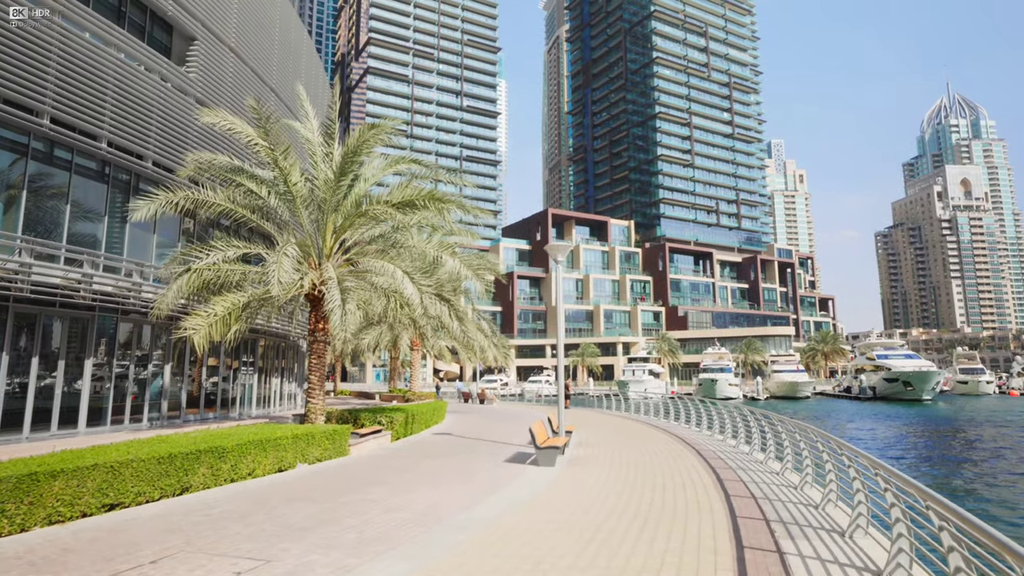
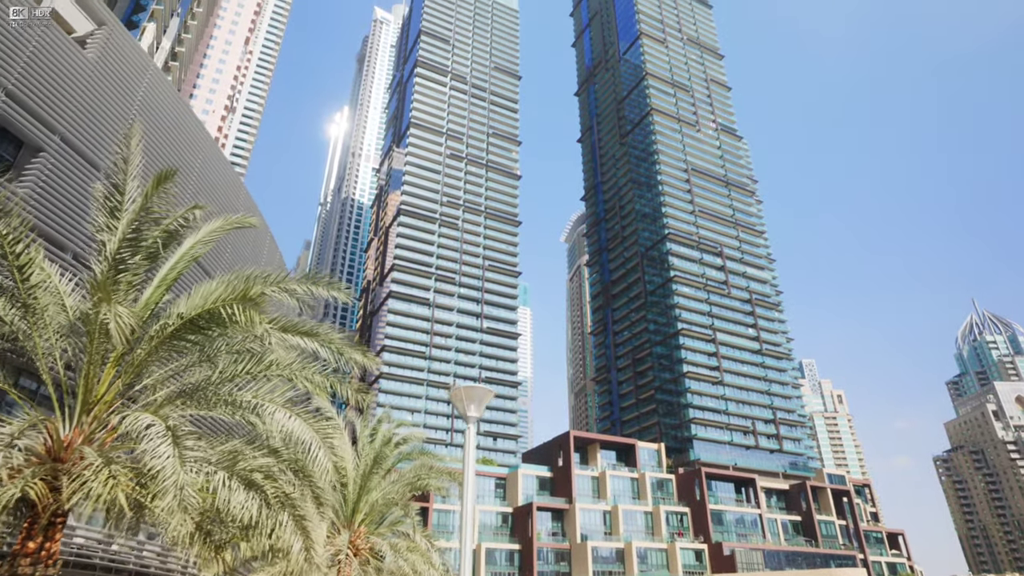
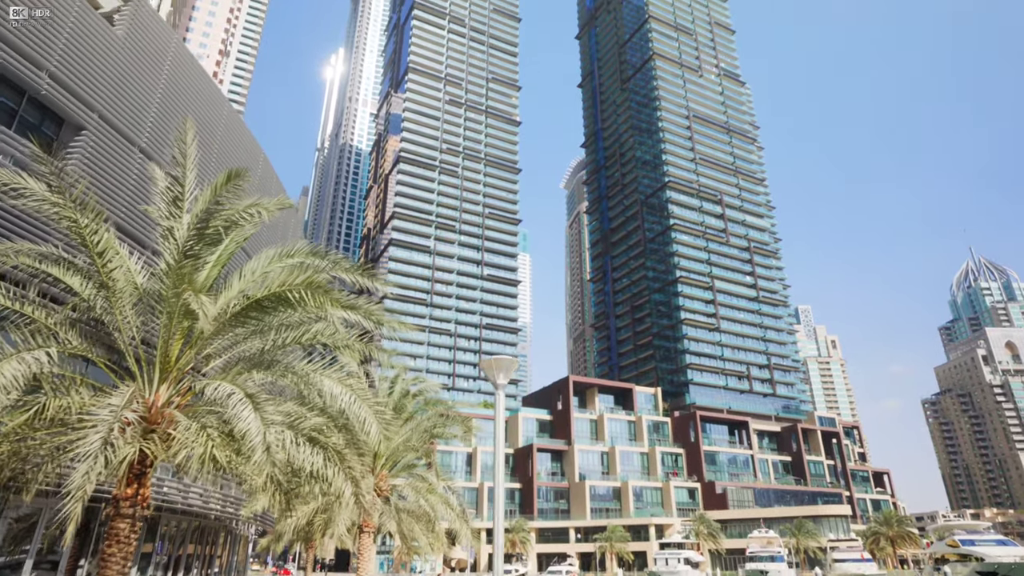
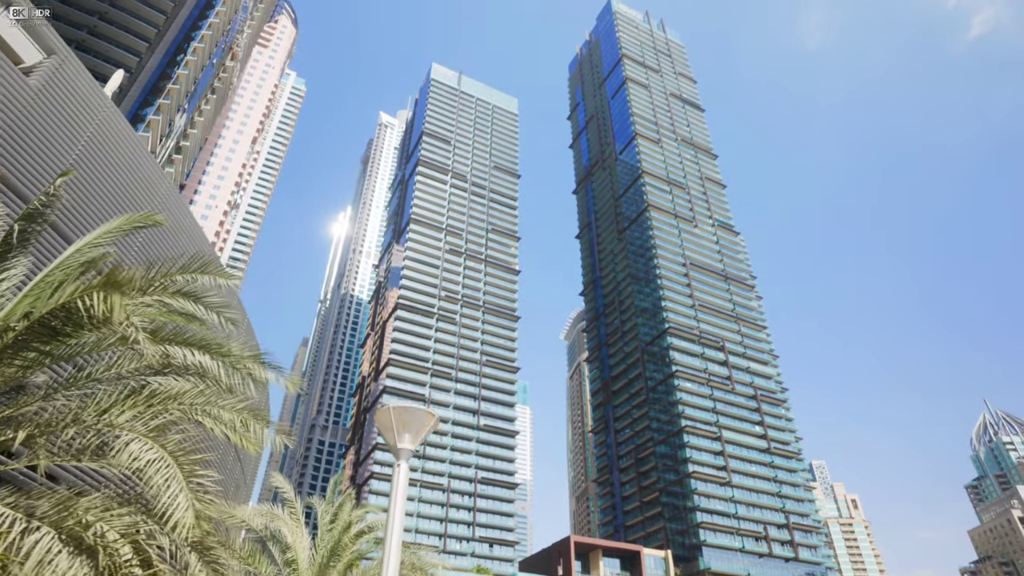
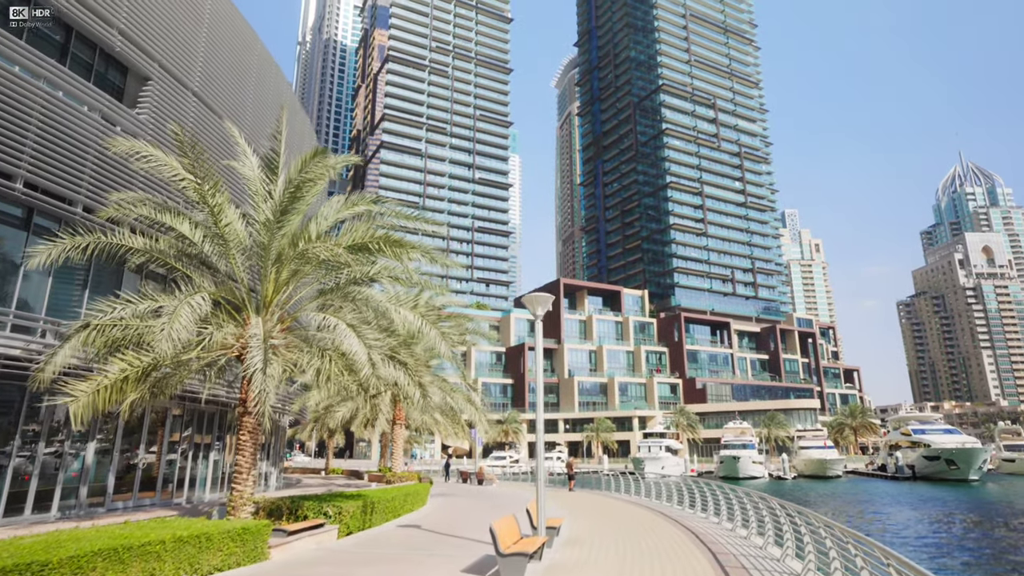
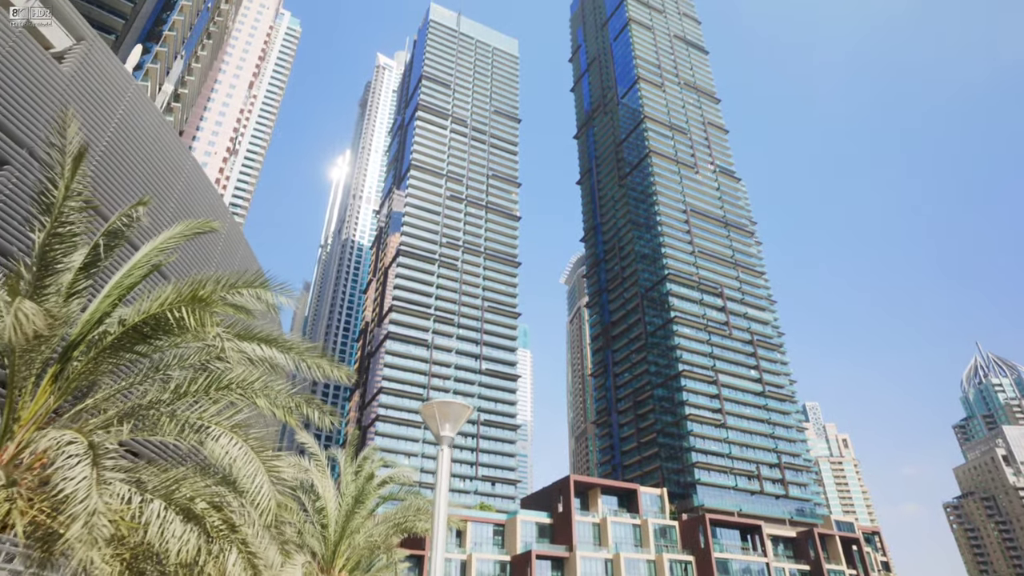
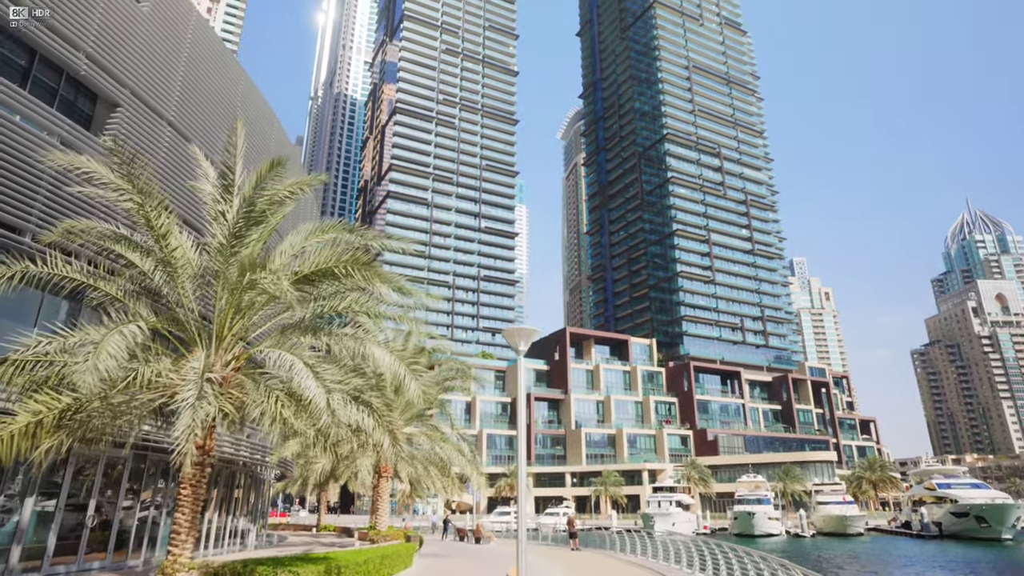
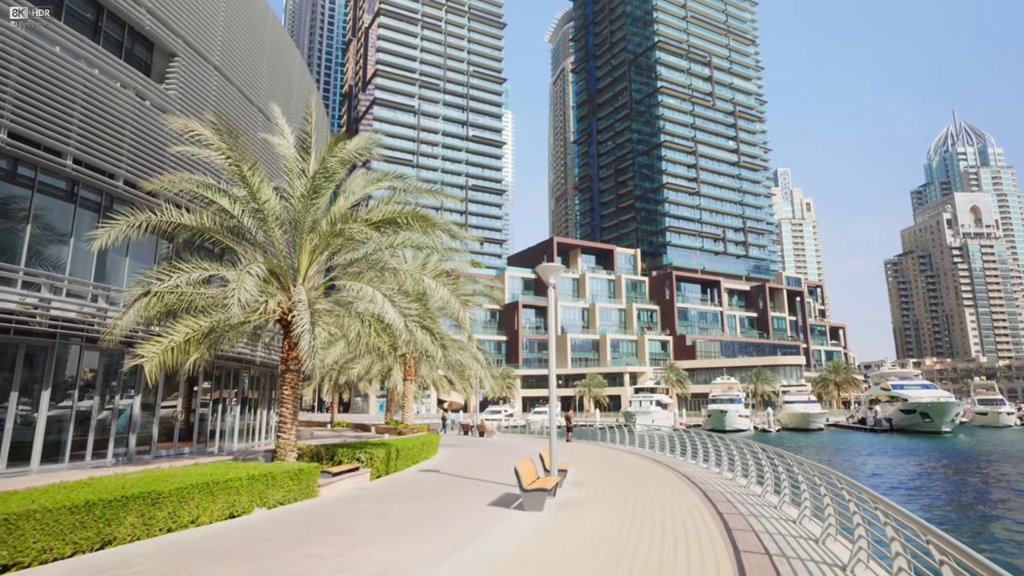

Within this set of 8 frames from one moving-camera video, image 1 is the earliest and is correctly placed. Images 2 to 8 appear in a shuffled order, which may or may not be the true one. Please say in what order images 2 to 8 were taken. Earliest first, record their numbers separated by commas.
8, 5, 7, 3, 2, 6, 4
